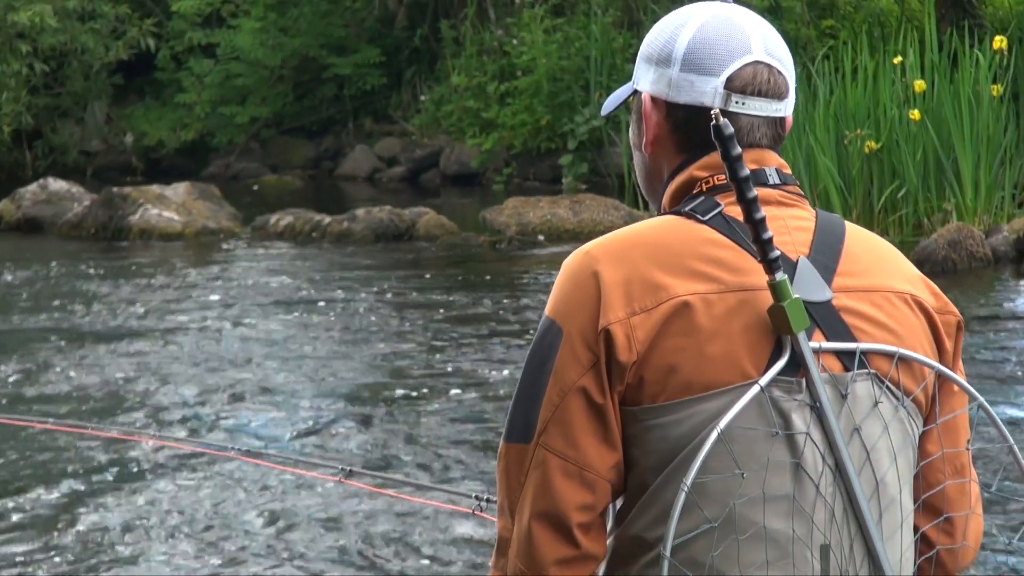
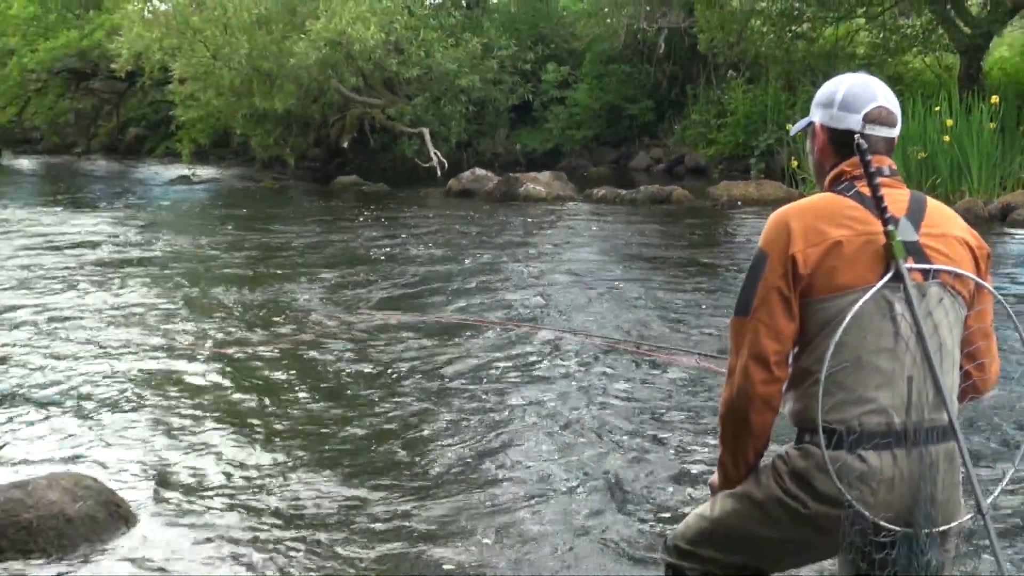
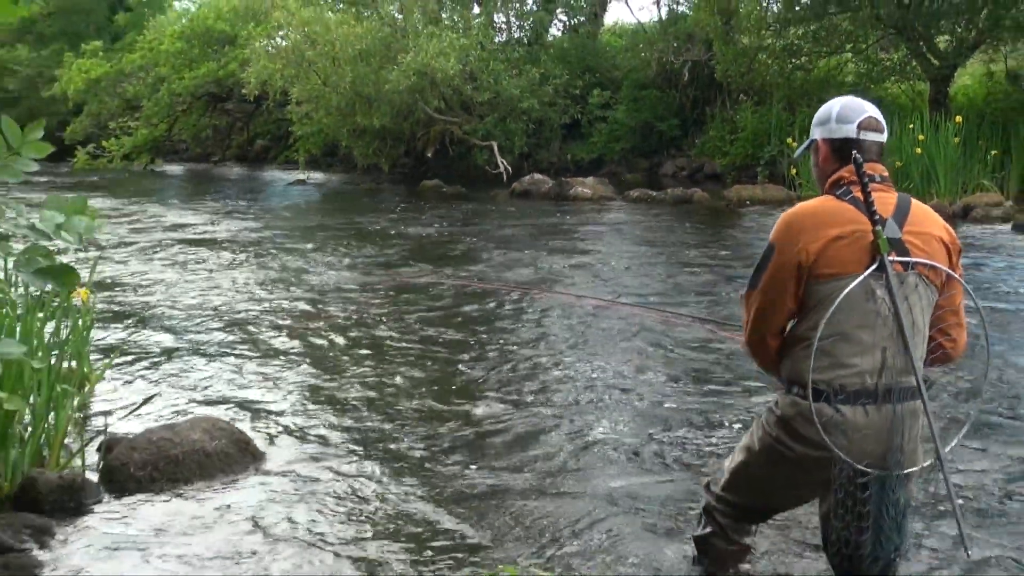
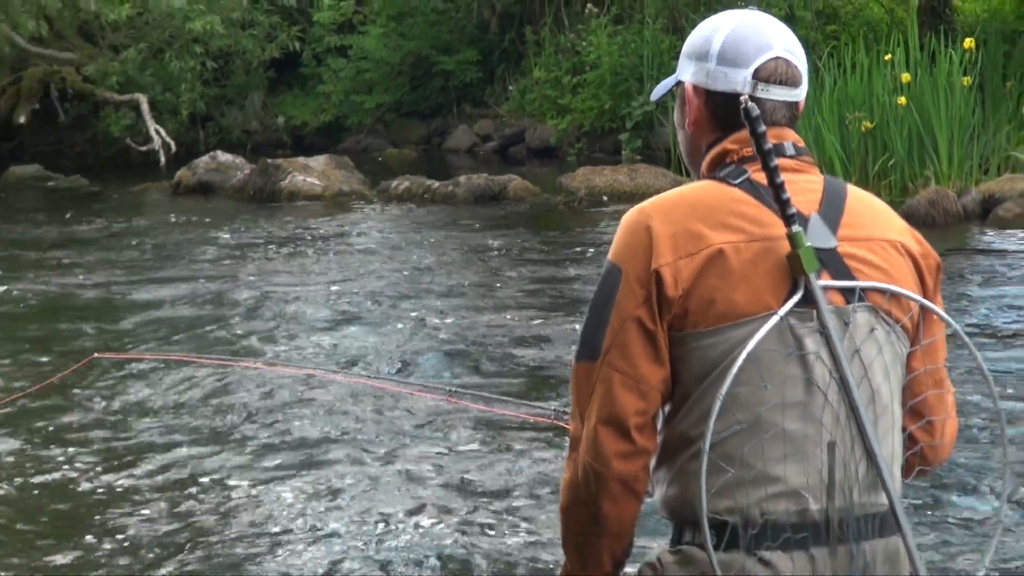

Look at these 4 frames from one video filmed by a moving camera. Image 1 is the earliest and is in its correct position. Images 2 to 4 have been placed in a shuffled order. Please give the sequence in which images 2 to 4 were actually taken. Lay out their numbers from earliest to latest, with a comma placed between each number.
4, 2, 3
